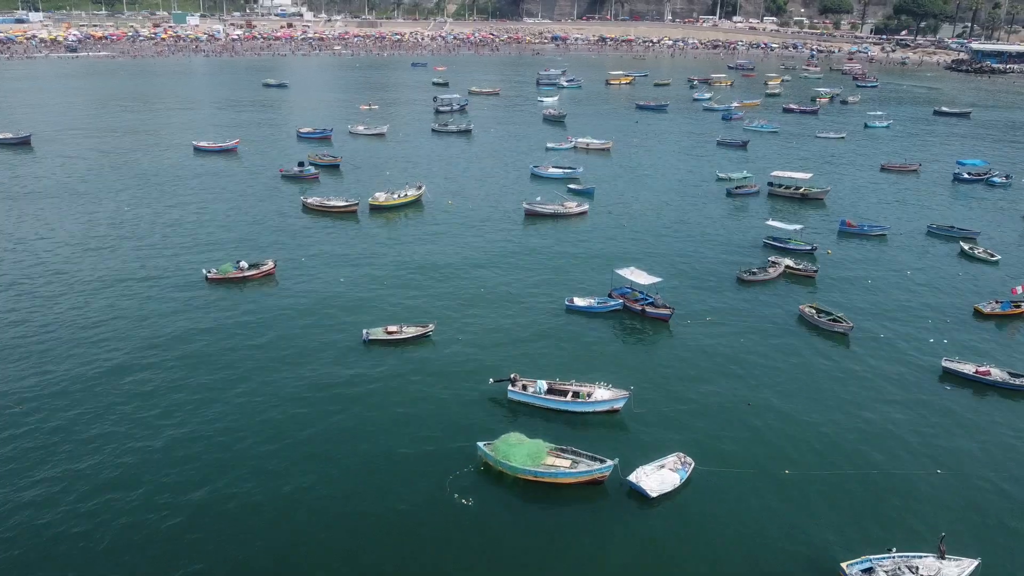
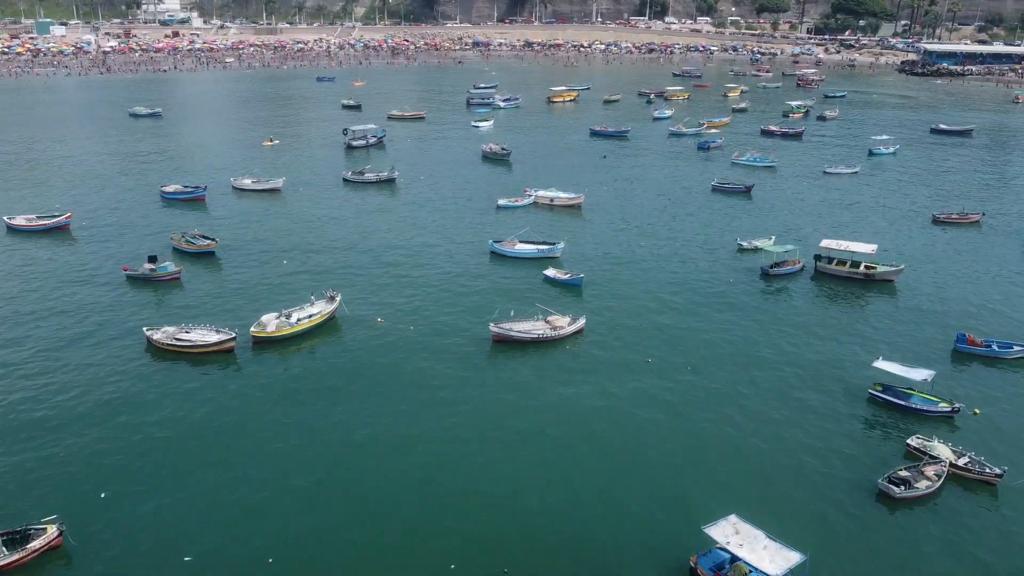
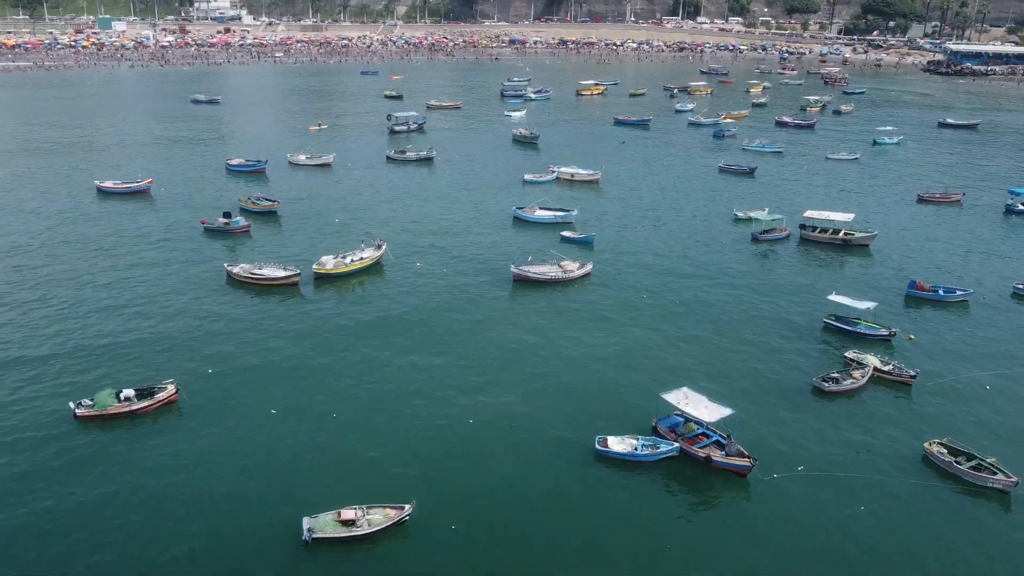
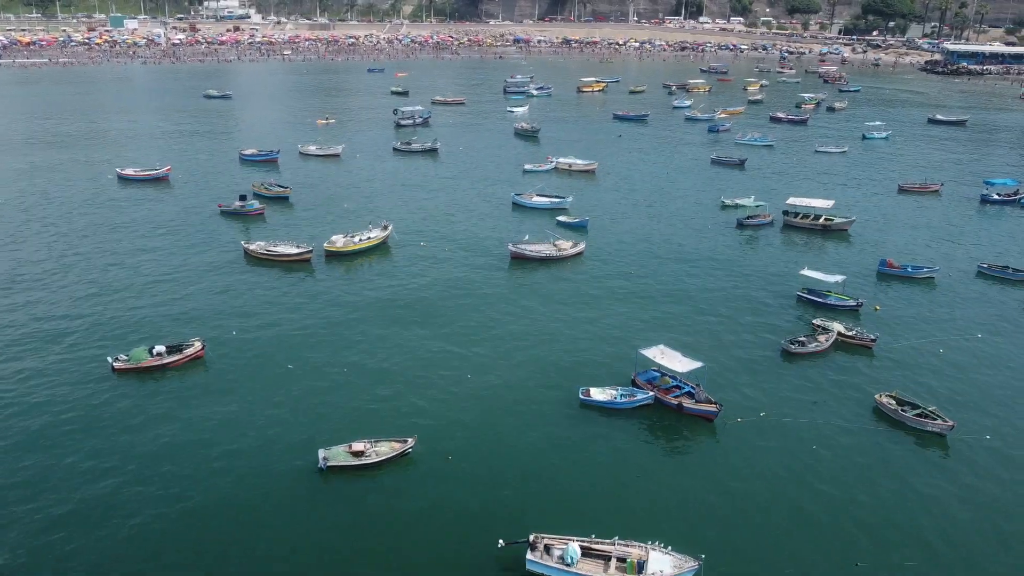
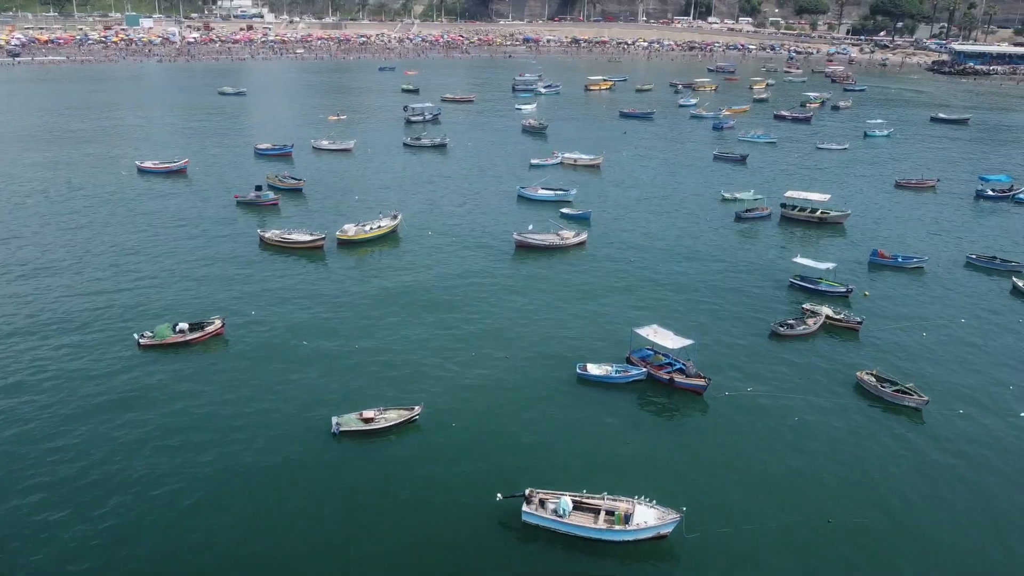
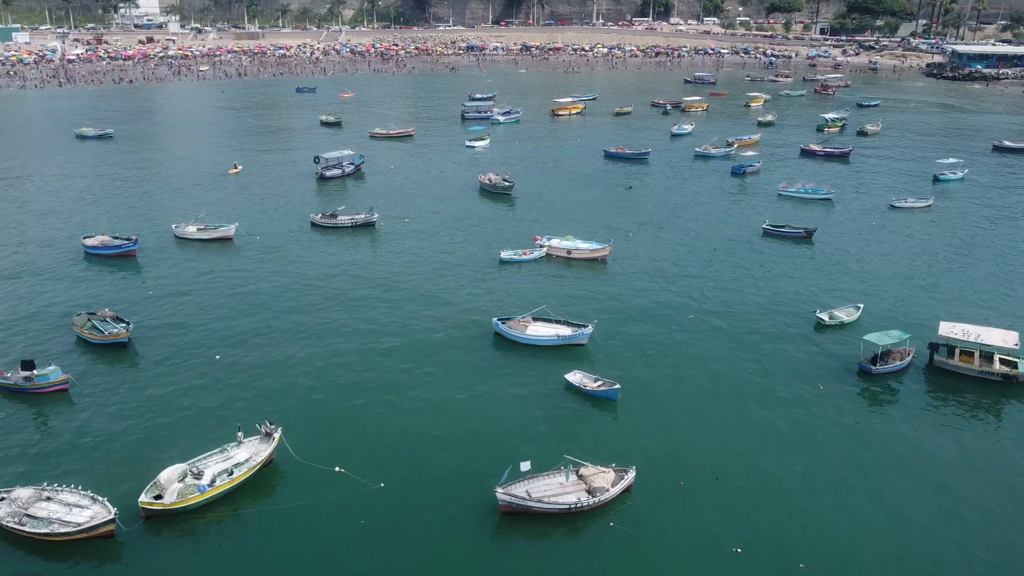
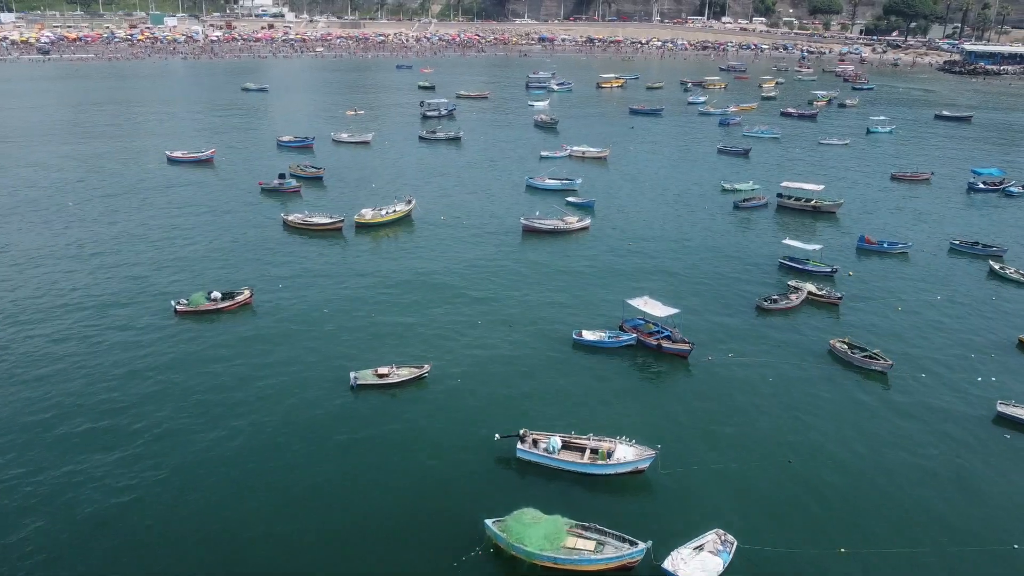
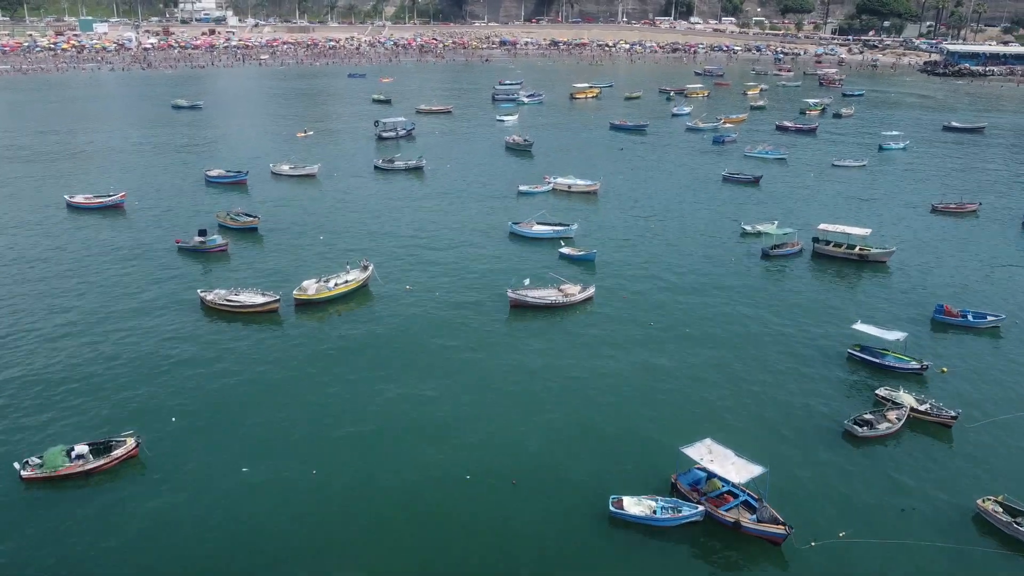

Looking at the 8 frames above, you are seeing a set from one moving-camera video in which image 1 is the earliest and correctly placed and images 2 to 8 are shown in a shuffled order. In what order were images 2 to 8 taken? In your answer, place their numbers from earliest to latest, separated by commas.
7, 5, 4, 3, 8, 2, 6
